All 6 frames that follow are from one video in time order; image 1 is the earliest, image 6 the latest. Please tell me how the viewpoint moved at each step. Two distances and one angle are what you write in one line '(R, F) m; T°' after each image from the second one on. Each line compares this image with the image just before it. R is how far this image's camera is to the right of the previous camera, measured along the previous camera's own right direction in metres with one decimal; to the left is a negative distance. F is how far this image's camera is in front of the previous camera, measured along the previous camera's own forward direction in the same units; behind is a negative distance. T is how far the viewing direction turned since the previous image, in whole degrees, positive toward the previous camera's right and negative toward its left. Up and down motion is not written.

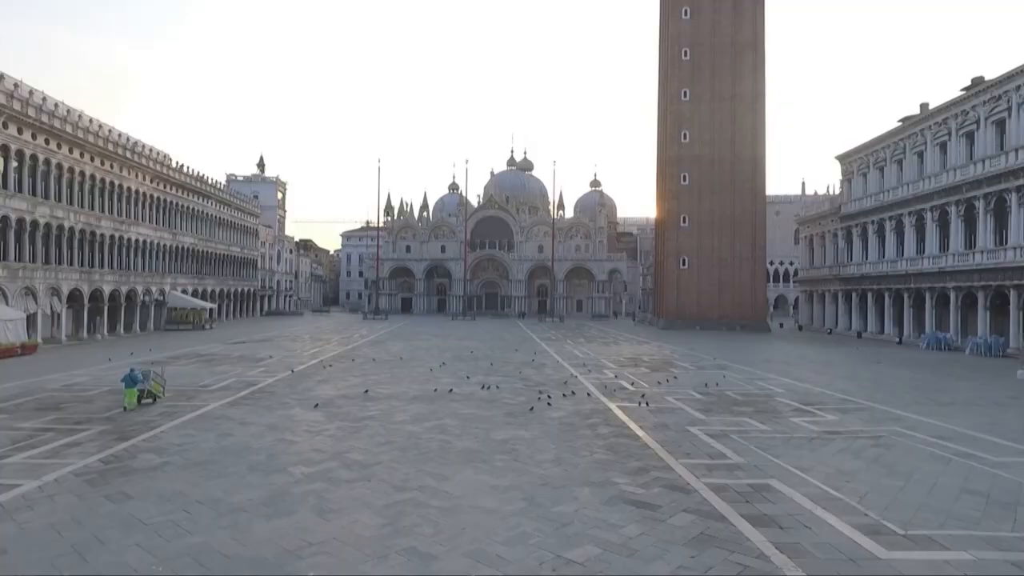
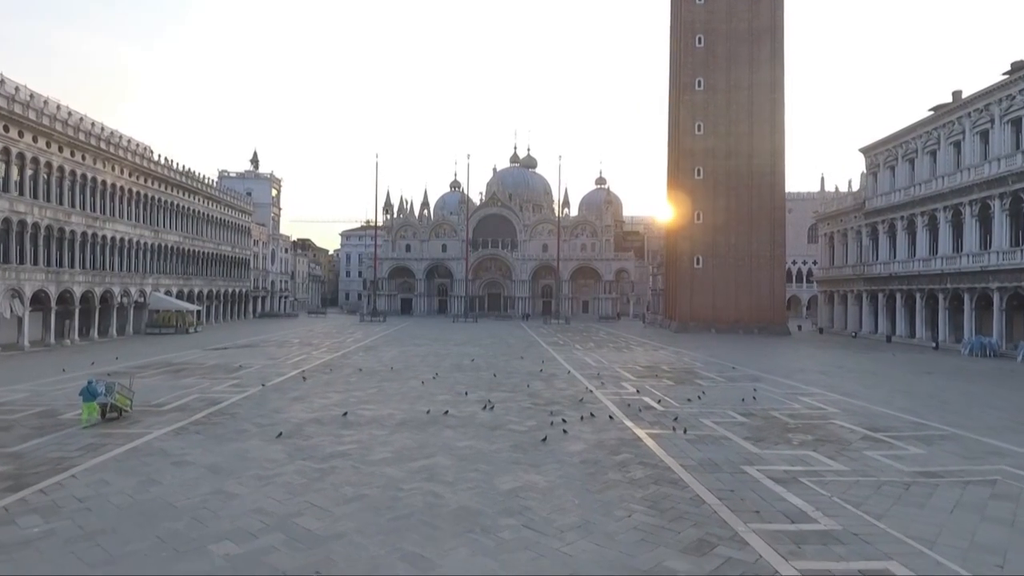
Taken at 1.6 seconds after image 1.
(-0.1, +2.7) m; 0°
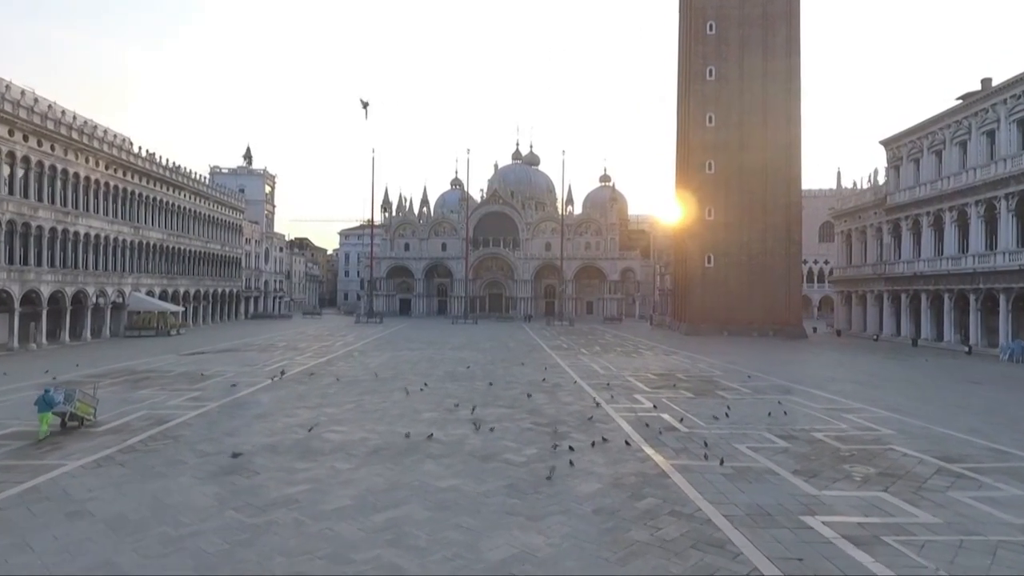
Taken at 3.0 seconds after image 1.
(+0.1, +2.3) m; 0°
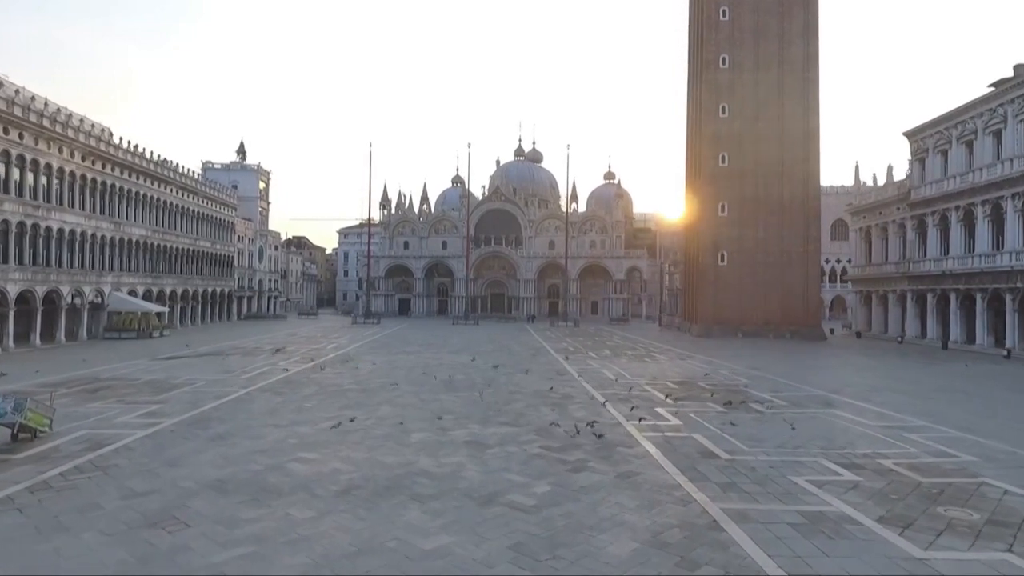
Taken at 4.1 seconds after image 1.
(-0.1, +2.2) m; 0°
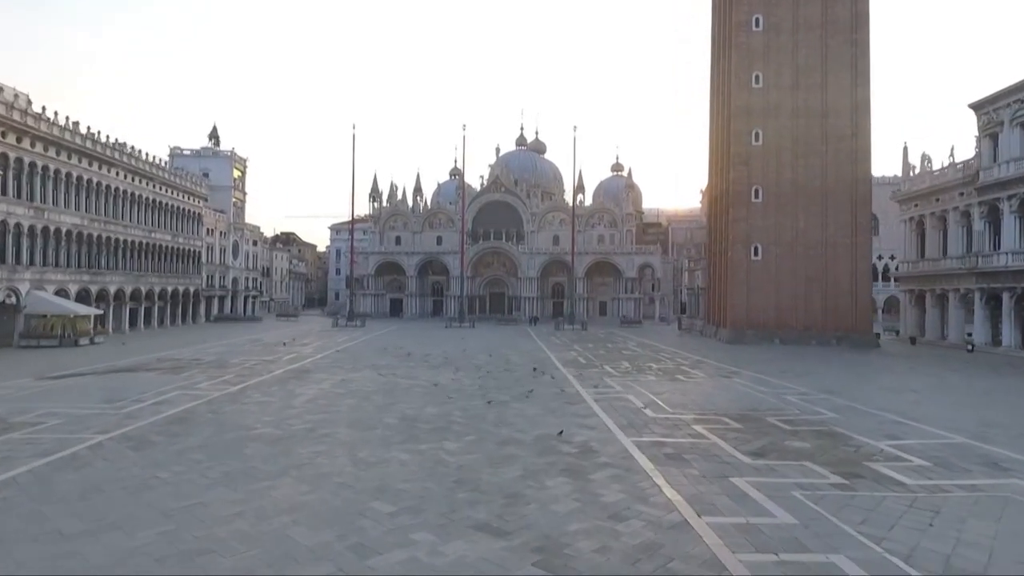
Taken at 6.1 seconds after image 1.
(+0.3, +5.9) m; 0°
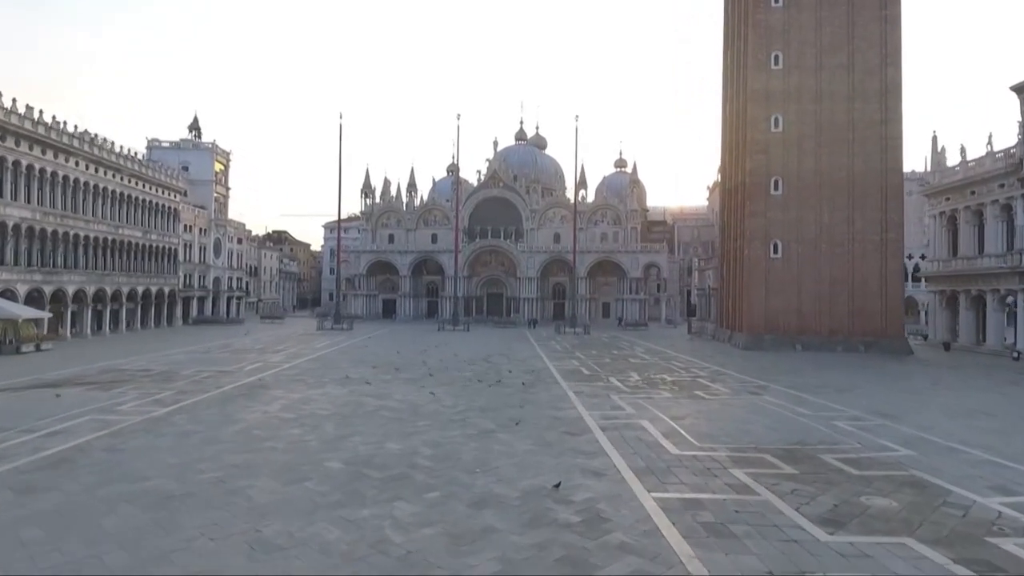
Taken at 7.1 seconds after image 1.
(+0.3, +3.2) m; 0°
